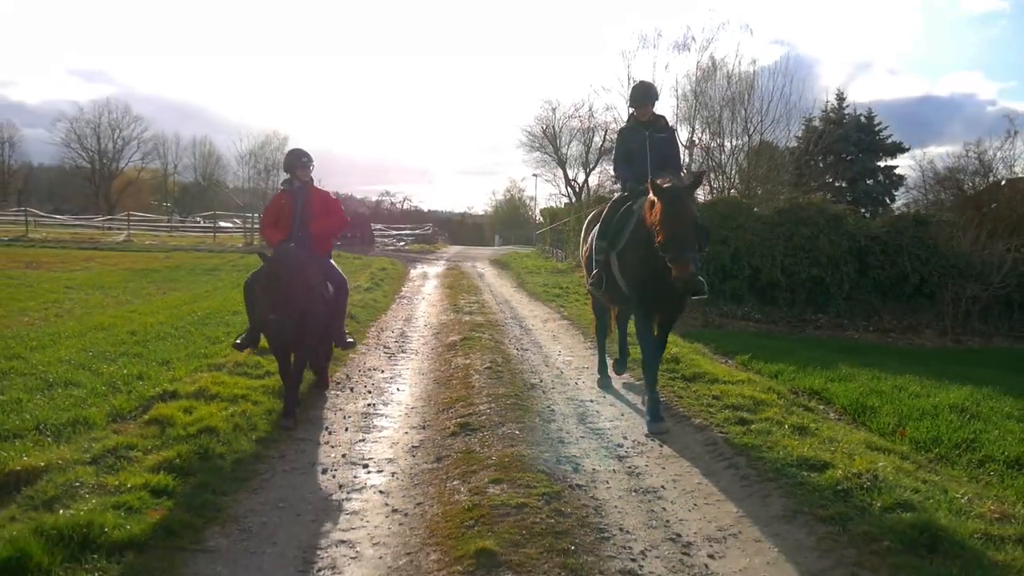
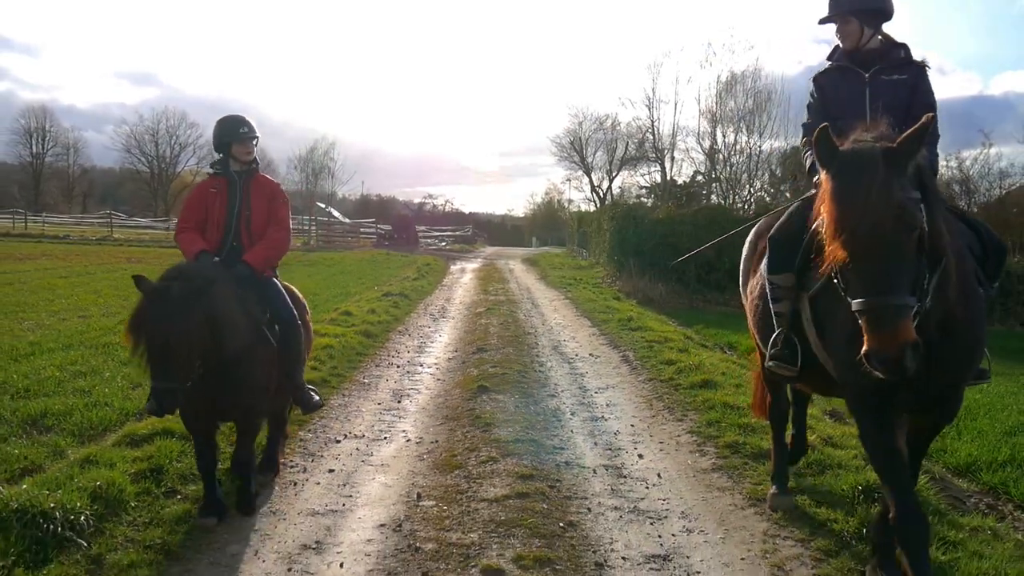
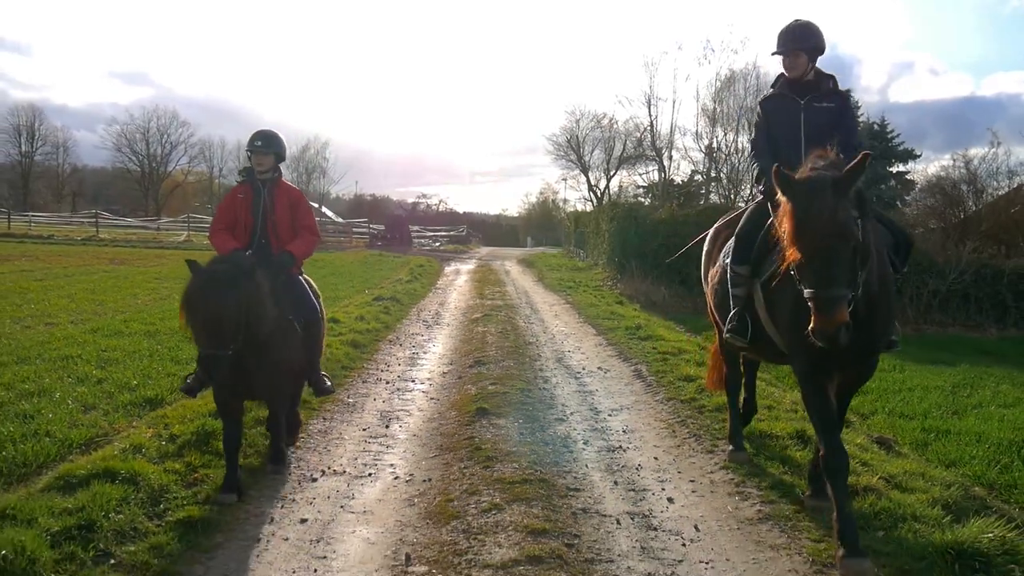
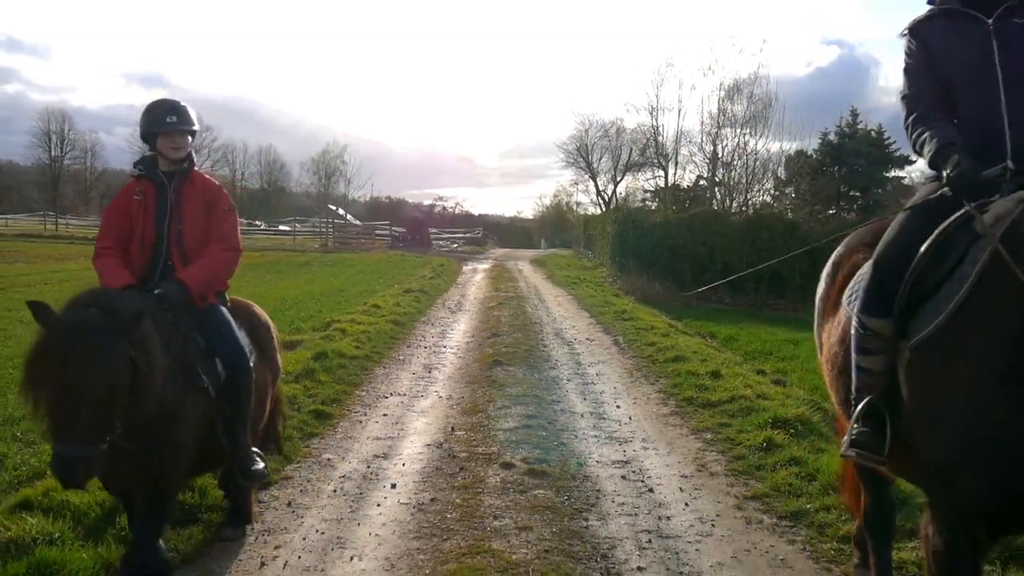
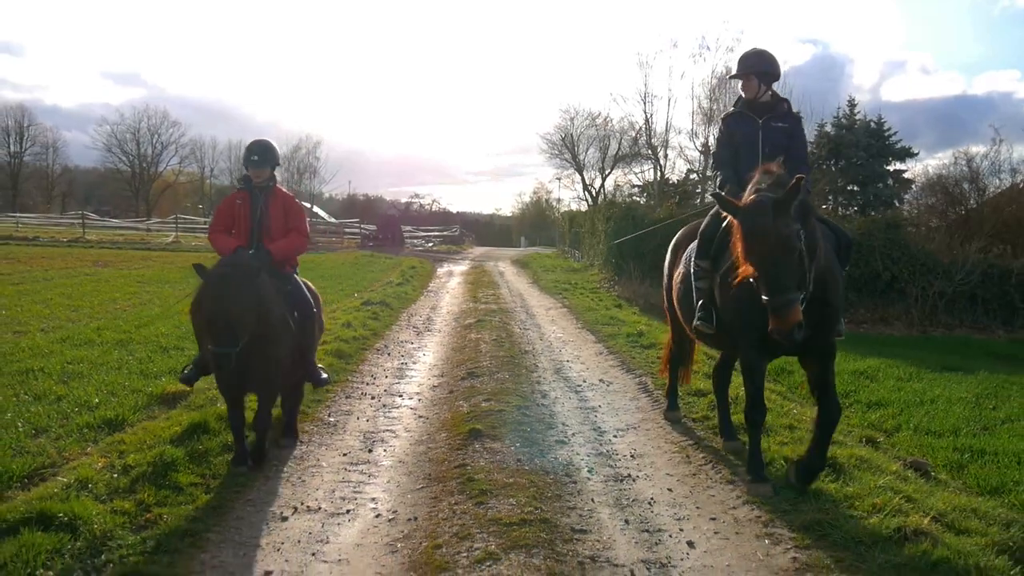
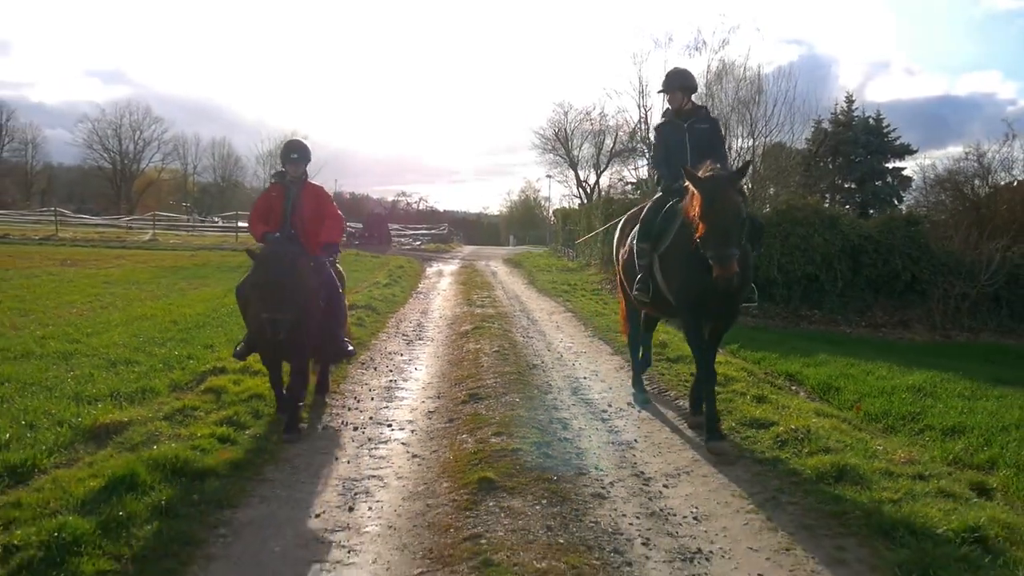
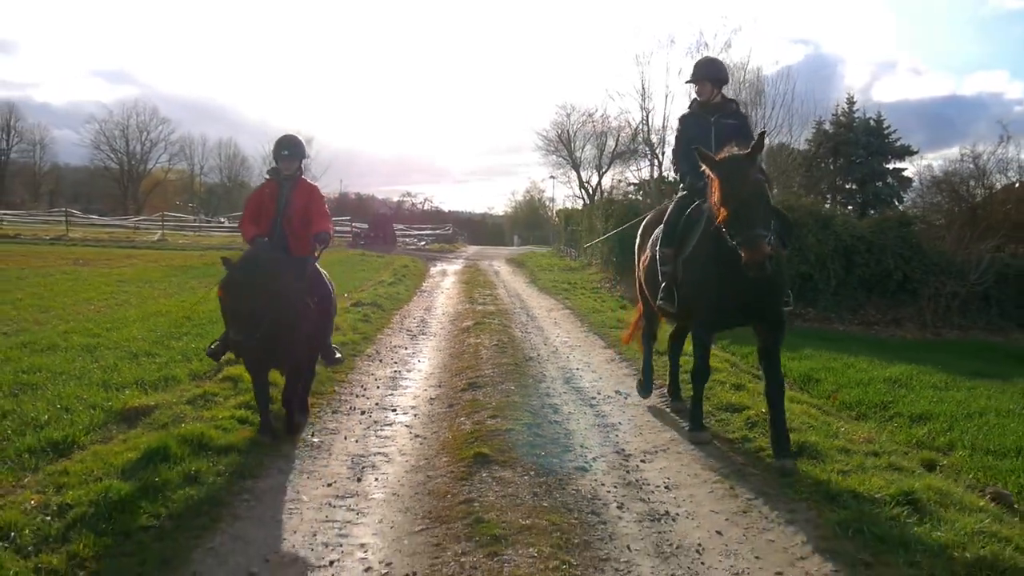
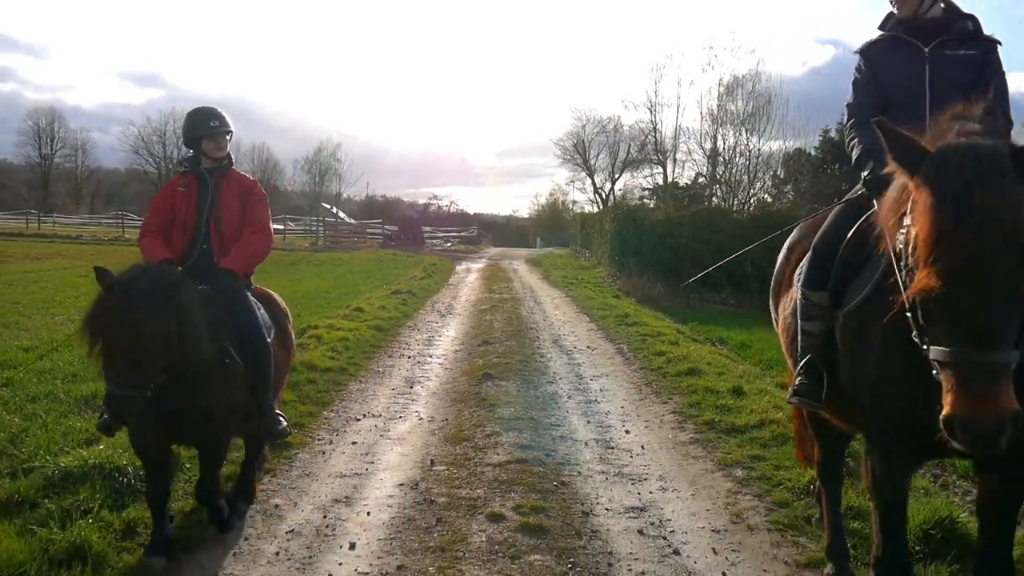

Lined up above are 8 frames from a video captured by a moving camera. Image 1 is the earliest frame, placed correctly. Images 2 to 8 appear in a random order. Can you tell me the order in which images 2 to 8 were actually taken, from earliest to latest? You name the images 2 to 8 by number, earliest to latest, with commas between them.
6, 7, 5, 3, 2, 8, 4
